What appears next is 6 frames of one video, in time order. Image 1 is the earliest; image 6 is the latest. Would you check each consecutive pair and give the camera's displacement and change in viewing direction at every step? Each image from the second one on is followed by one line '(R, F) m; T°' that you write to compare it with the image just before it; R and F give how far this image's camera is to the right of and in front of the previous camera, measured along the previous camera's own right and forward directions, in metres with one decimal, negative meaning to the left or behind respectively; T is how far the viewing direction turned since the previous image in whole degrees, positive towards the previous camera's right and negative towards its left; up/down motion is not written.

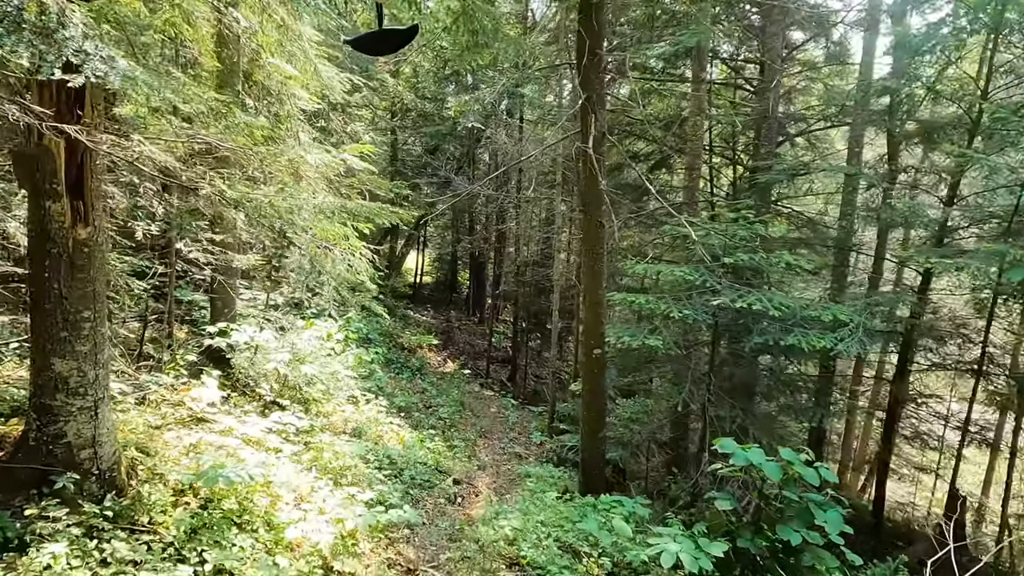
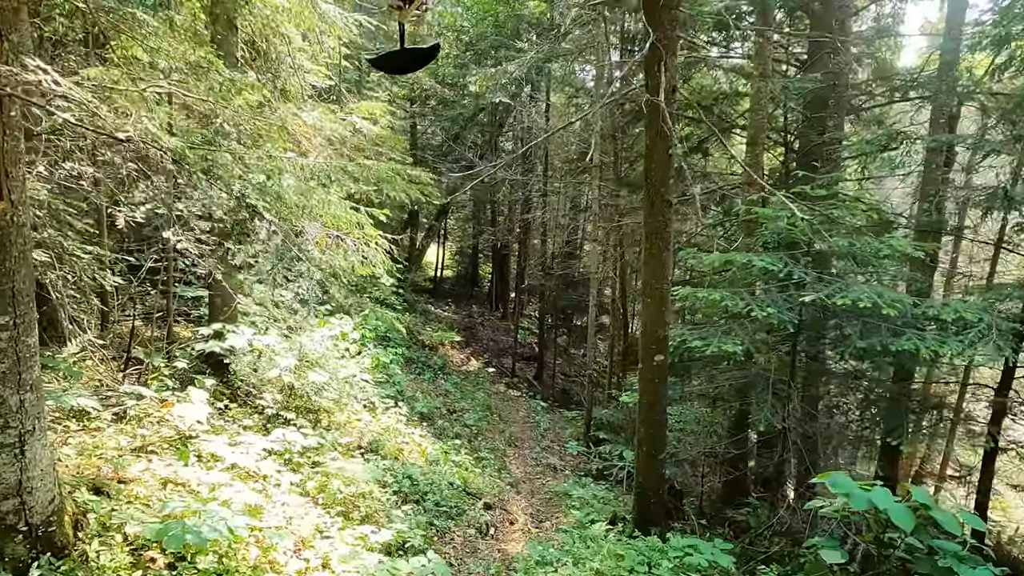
(-0.2, +0.9) m; -2°
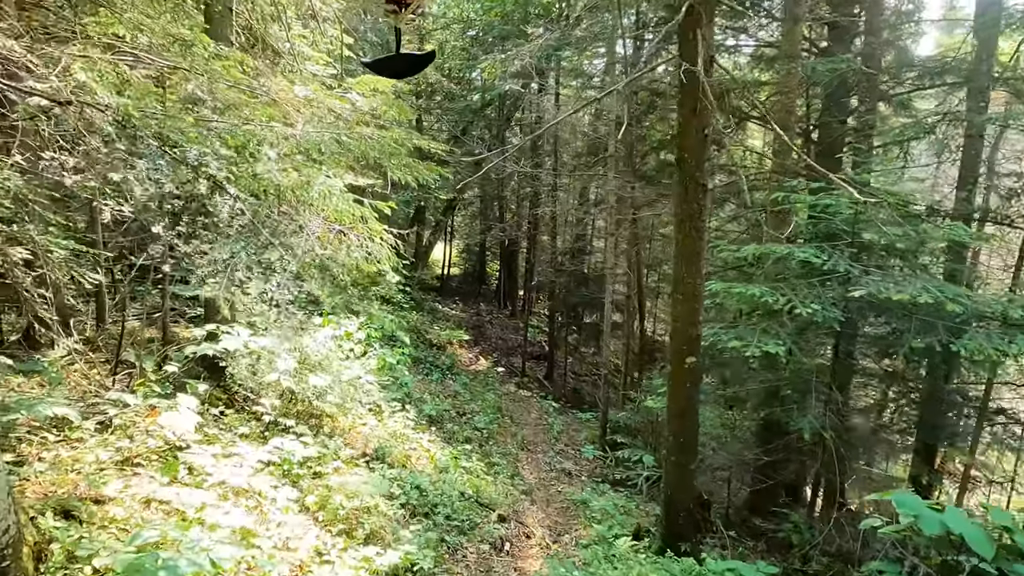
(-0.1, +0.4) m; -1°
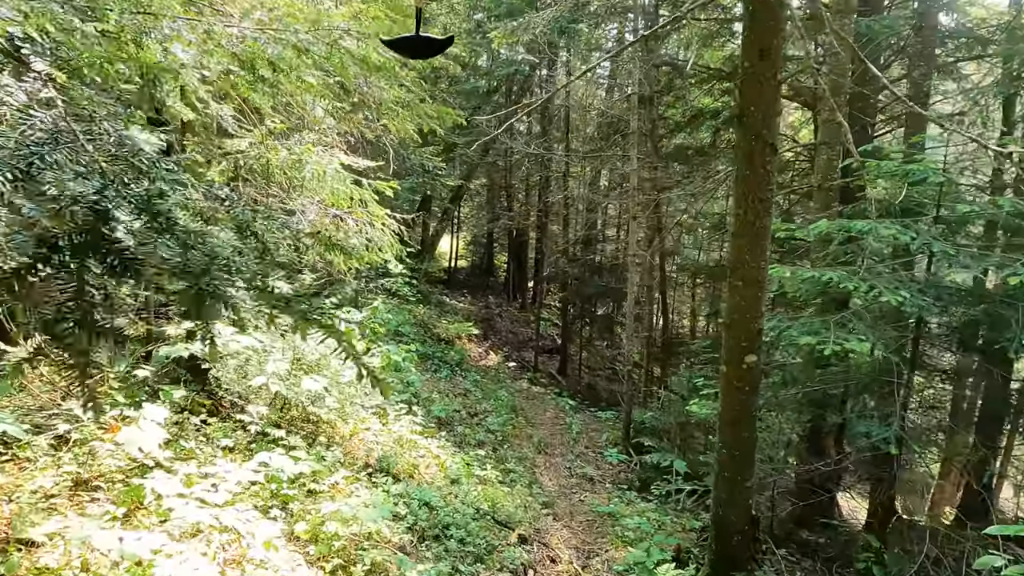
(-0.1, +0.6) m; -1°
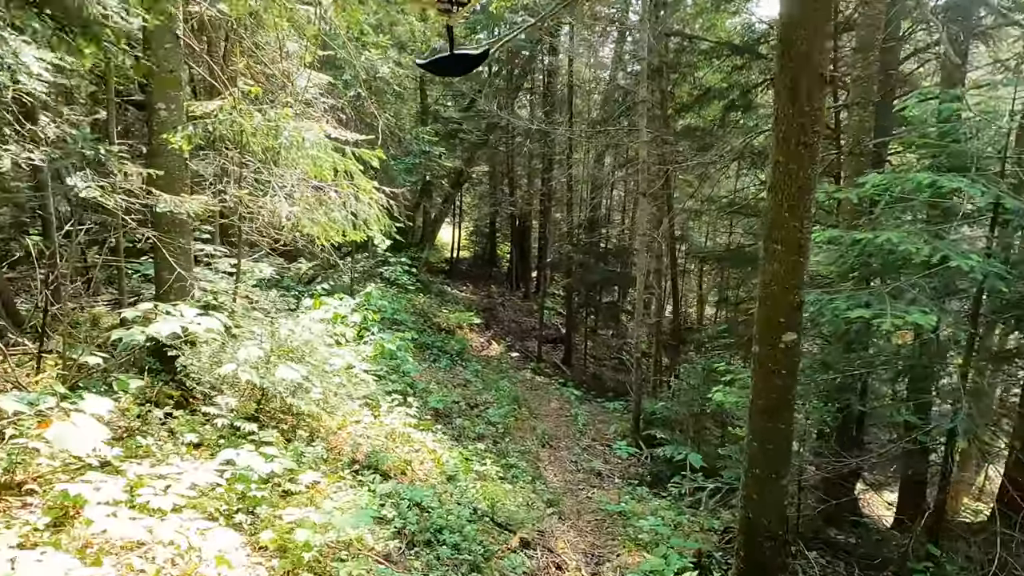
(0.0, +0.5) m; 0°
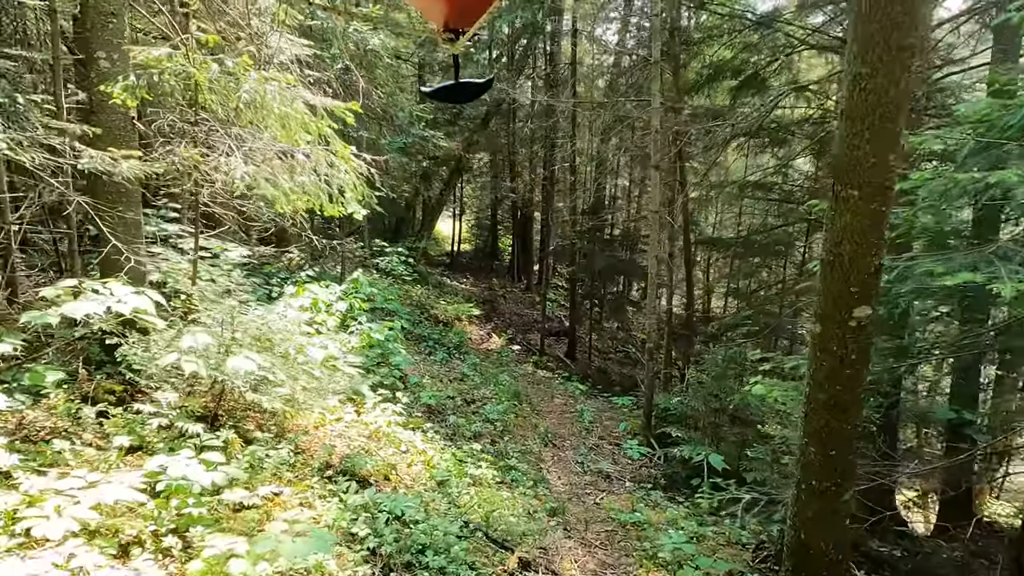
(0.0, +0.6) m; 0°
